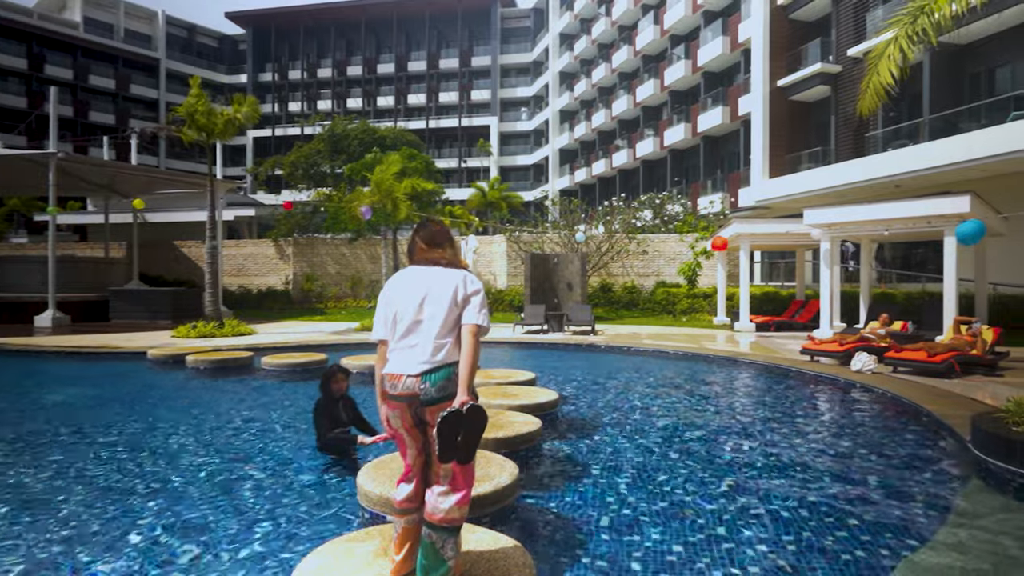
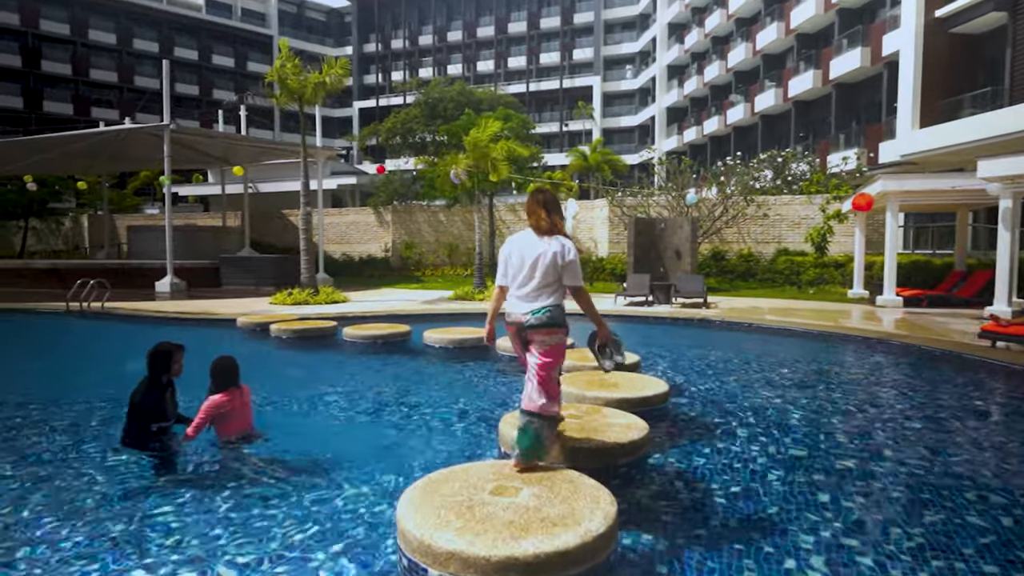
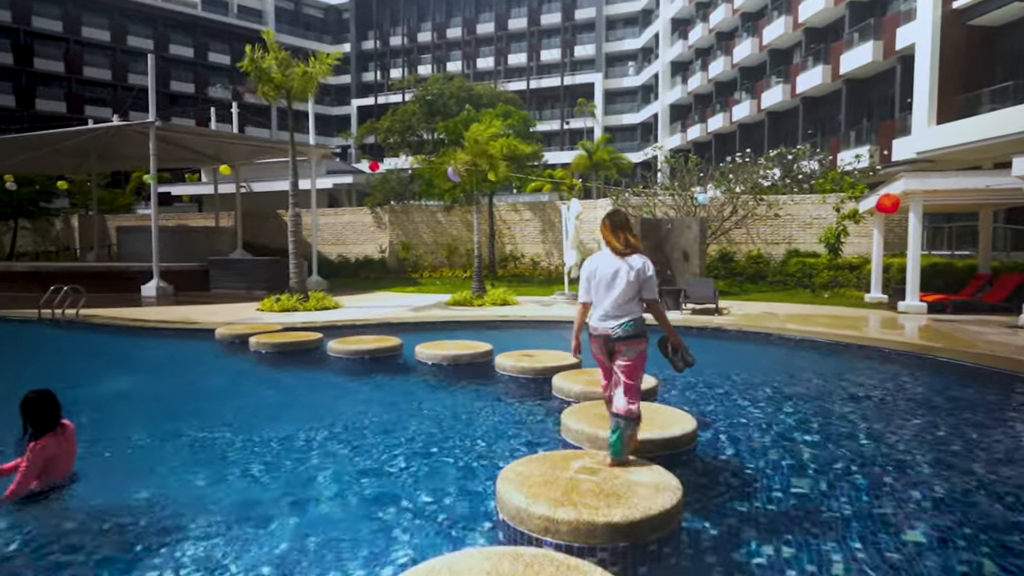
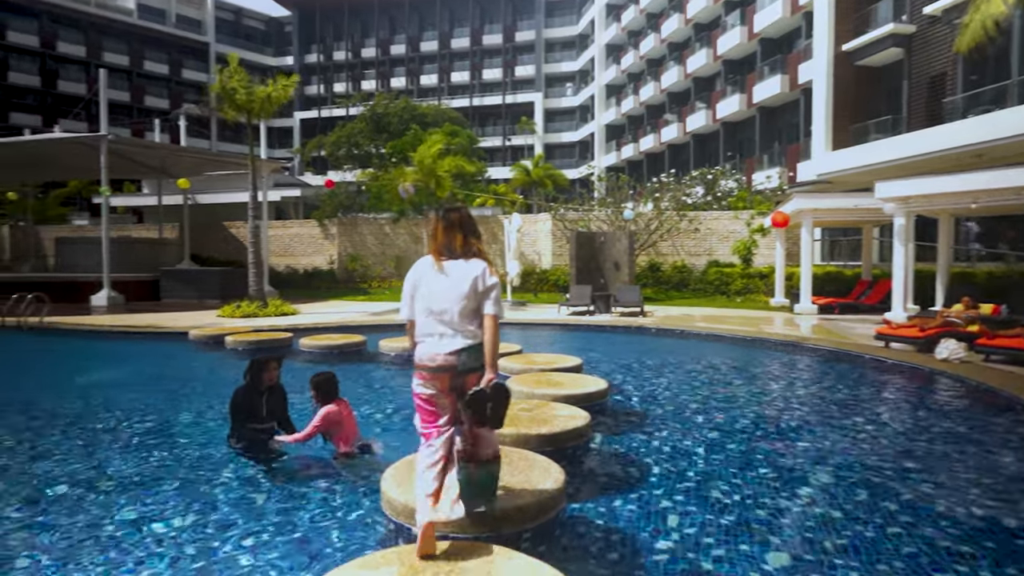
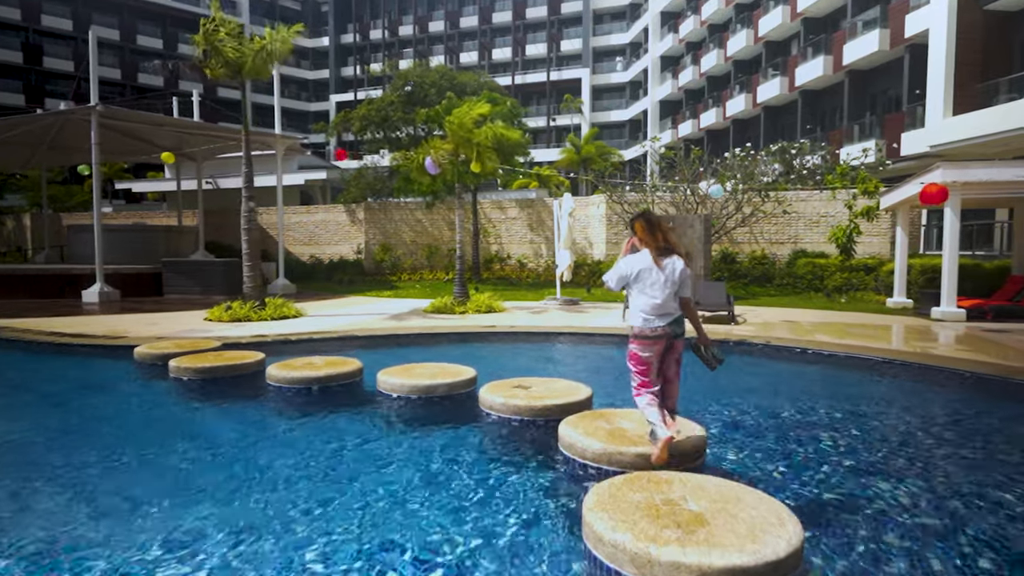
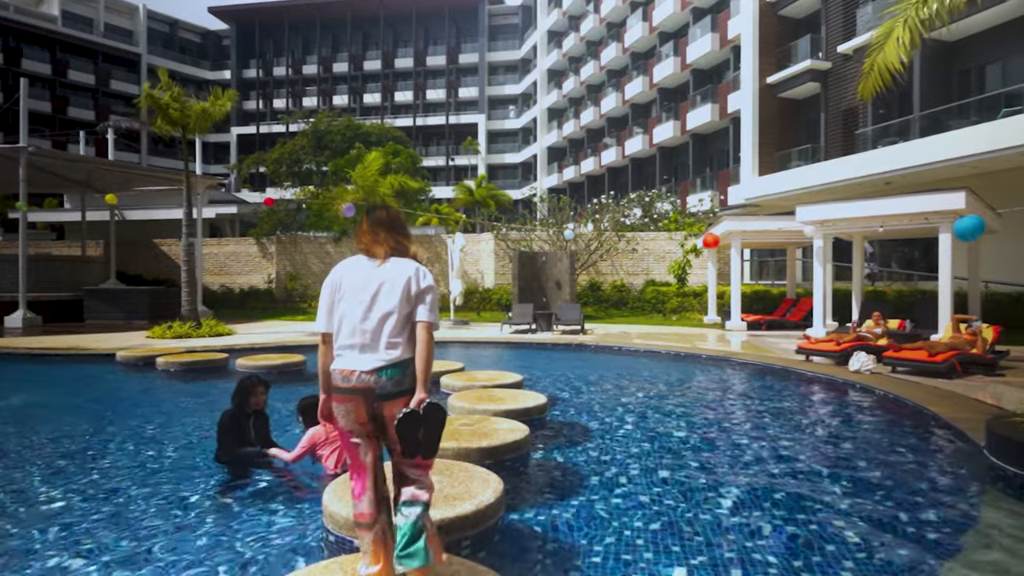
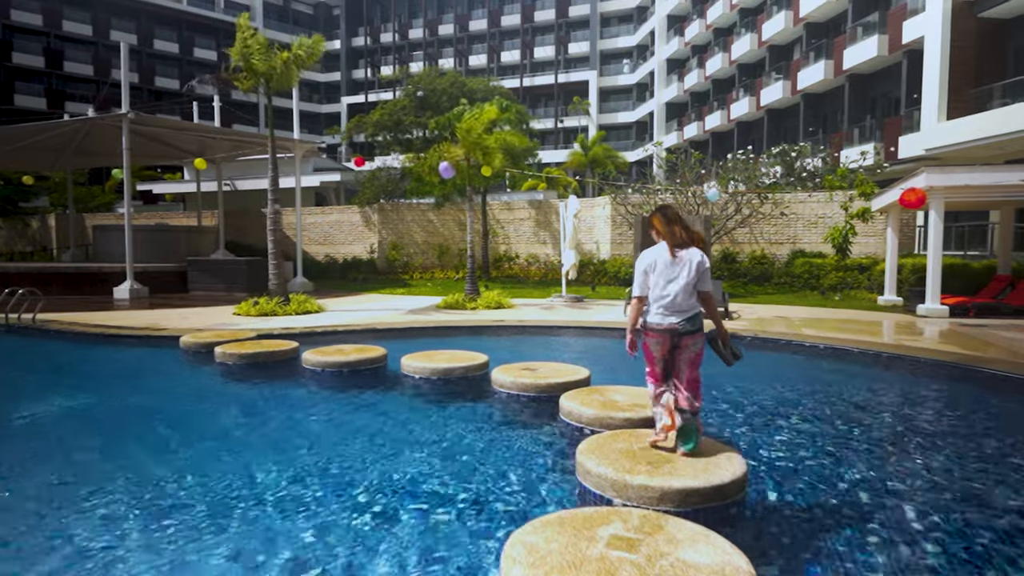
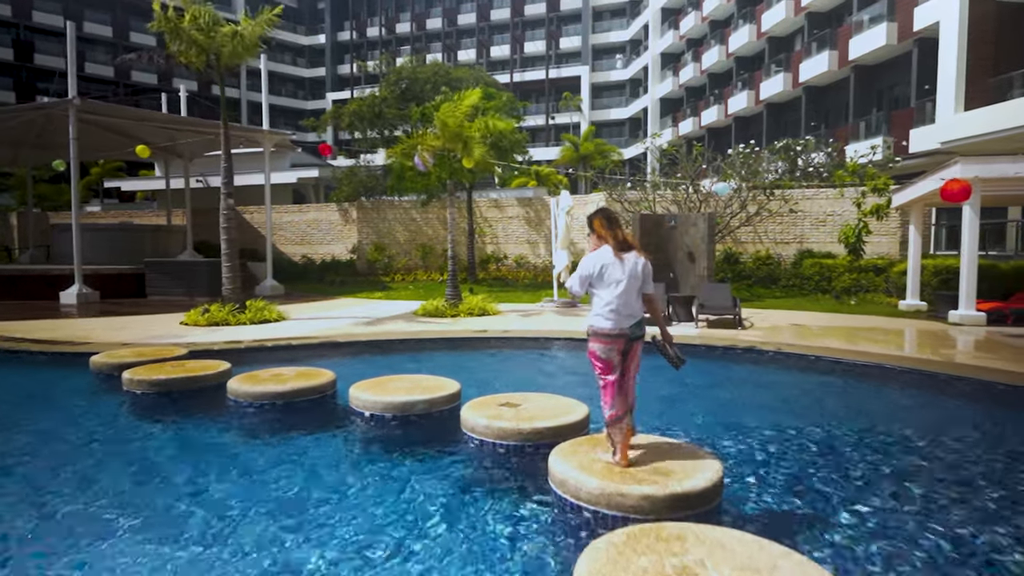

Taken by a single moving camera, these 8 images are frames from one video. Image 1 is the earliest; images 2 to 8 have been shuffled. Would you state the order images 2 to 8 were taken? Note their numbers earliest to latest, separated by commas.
6, 4, 2, 3, 7, 5, 8
